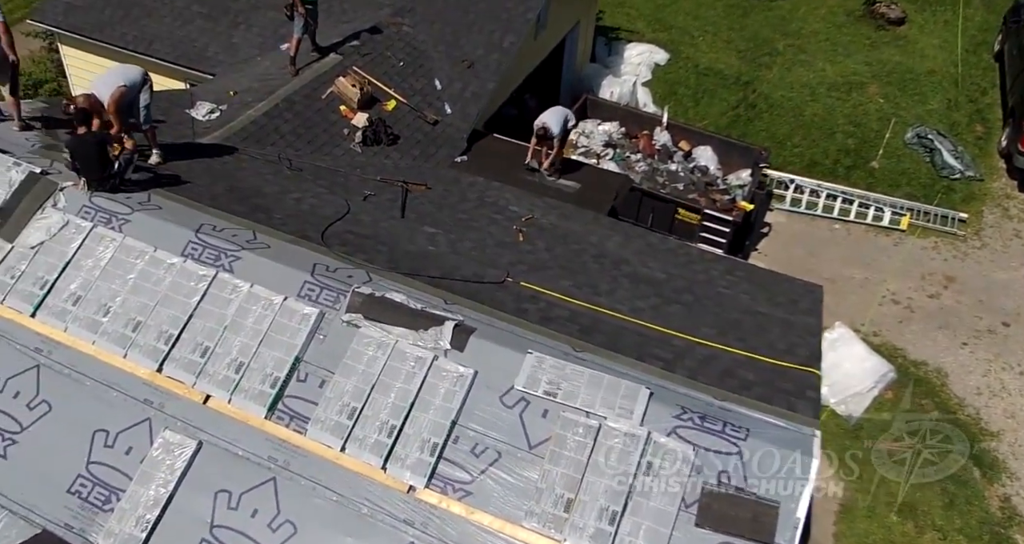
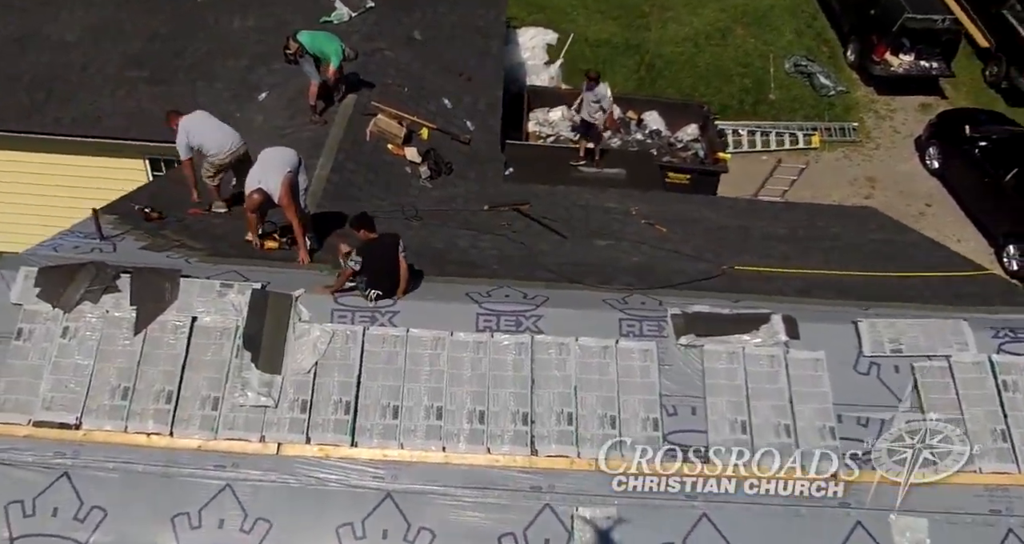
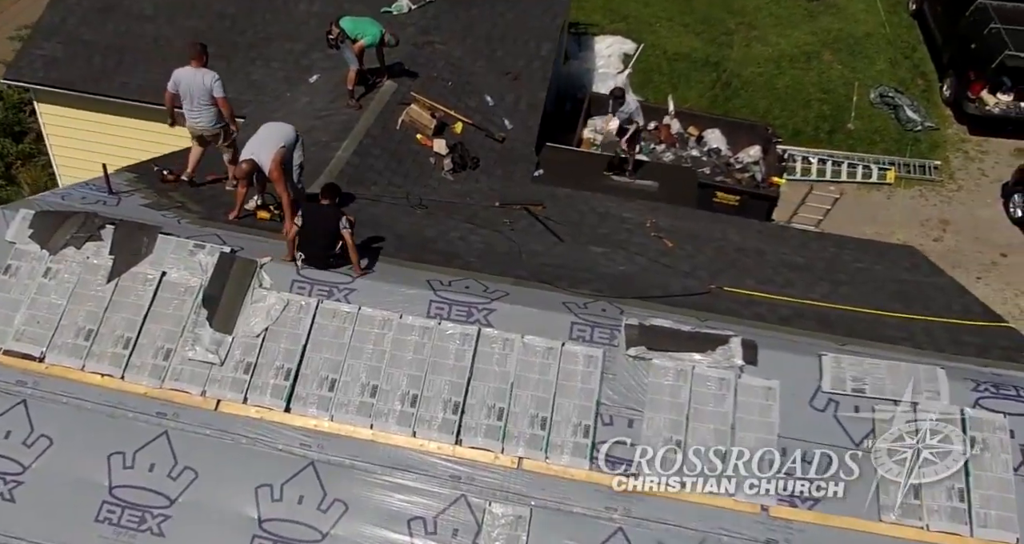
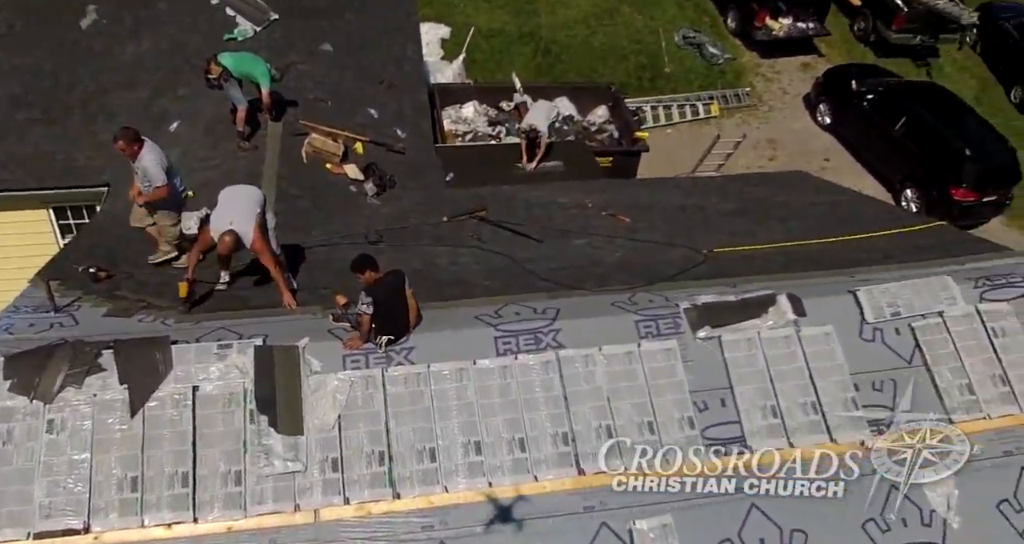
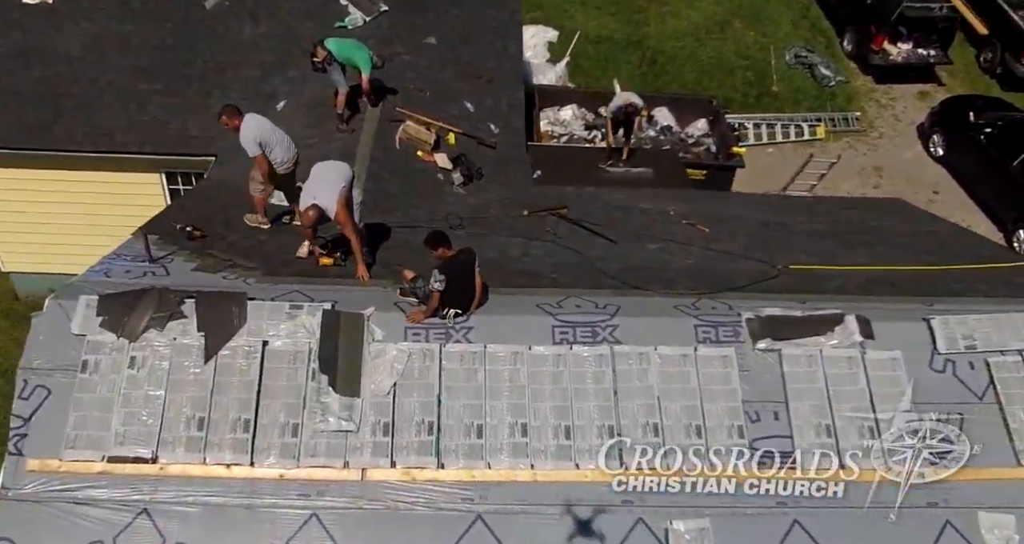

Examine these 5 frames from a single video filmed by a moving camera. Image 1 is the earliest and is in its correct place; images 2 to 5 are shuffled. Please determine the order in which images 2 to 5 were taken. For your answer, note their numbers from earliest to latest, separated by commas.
3, 2, 5, 4
